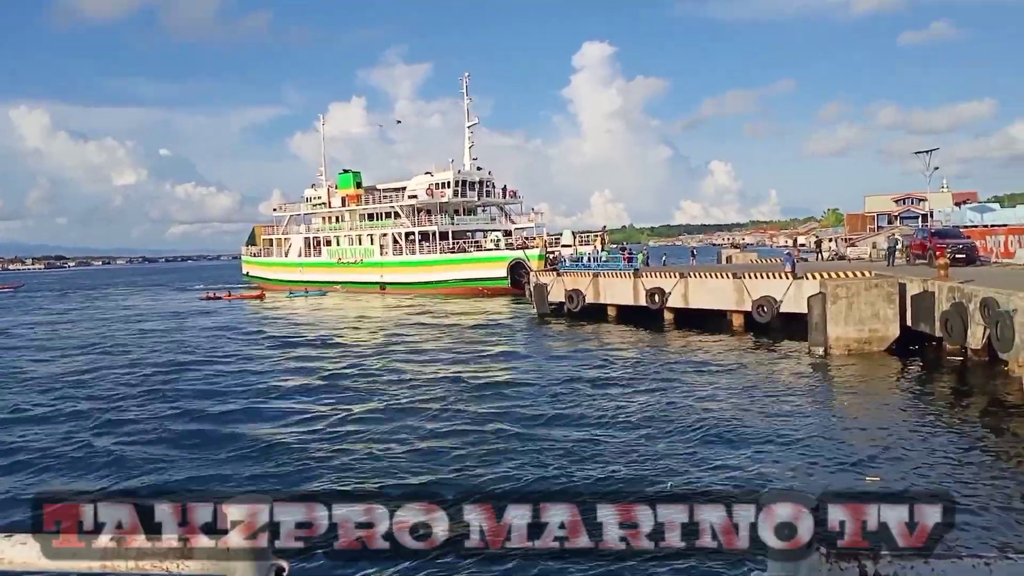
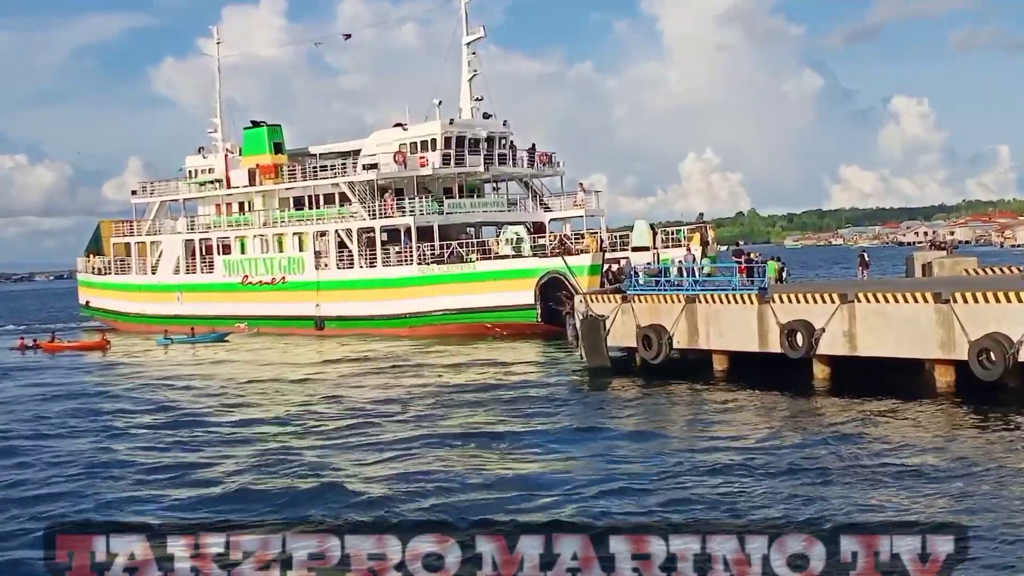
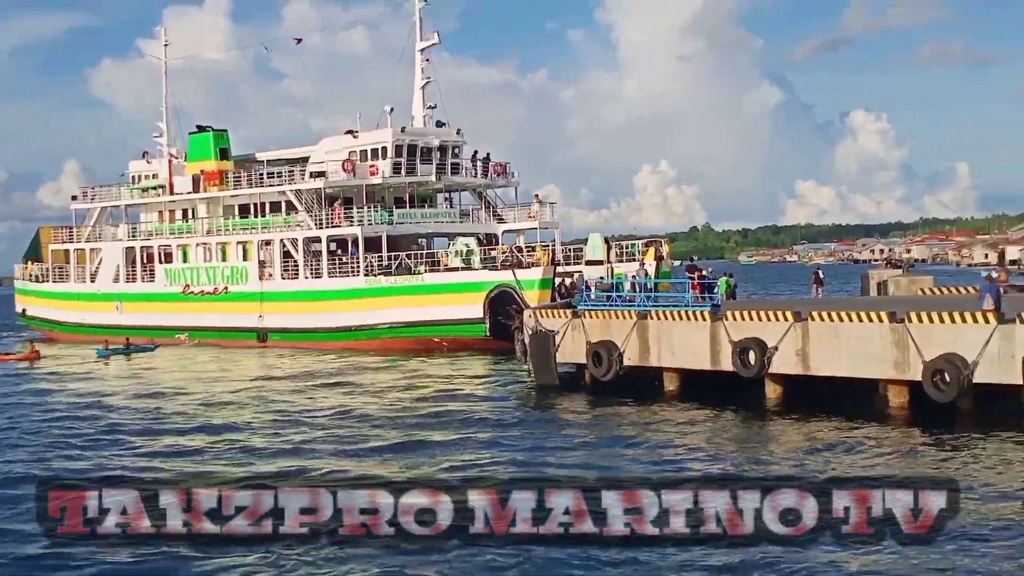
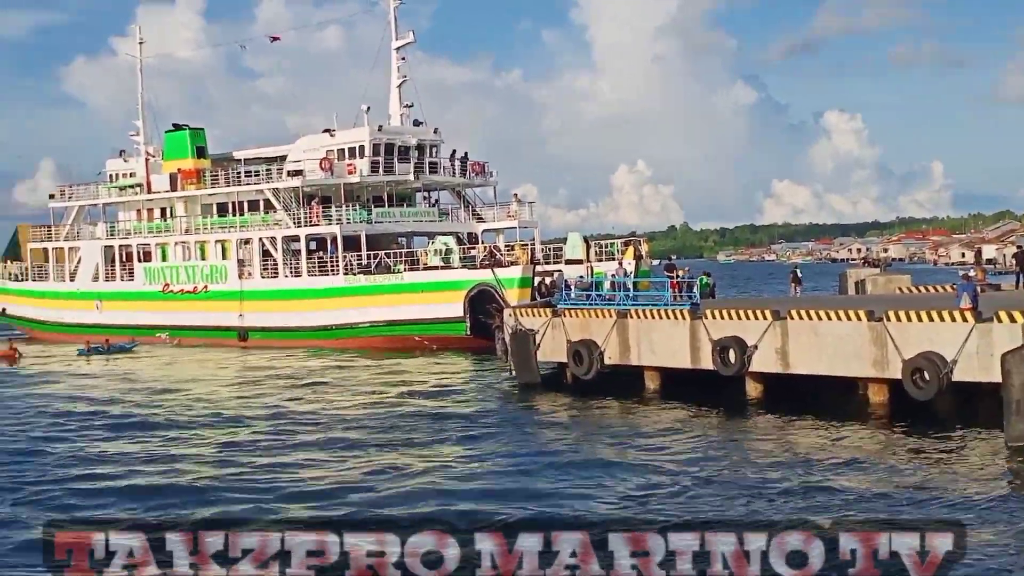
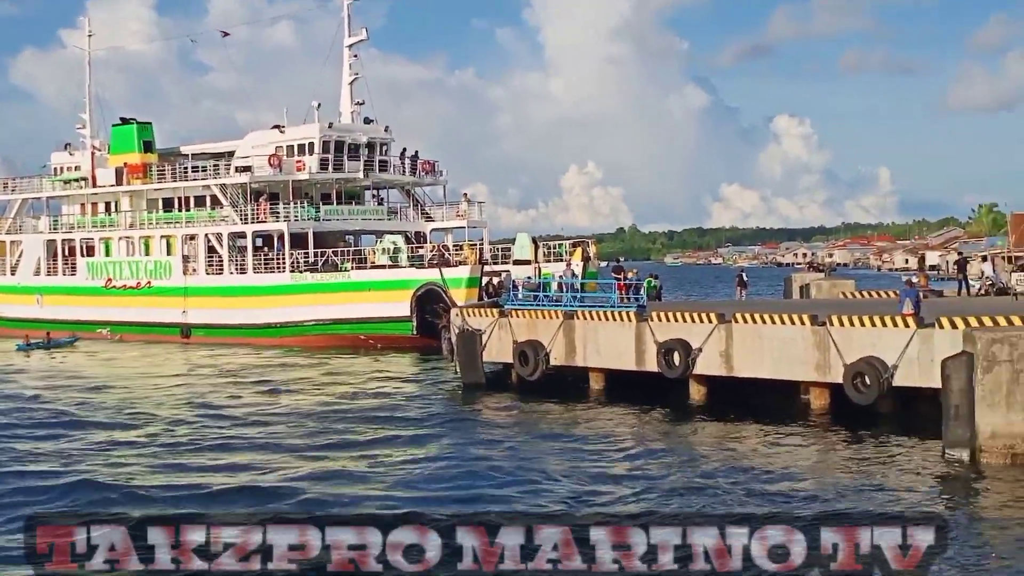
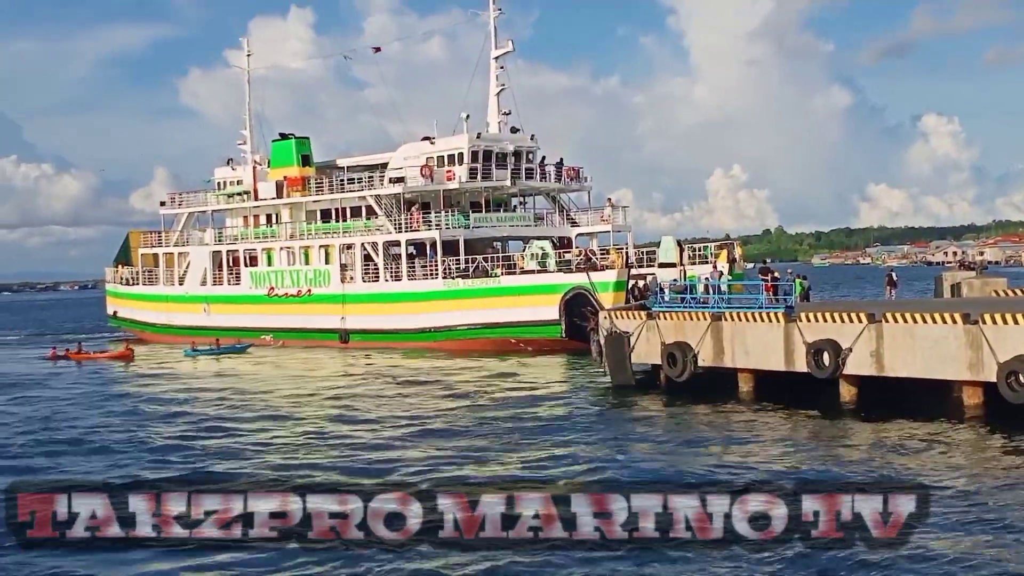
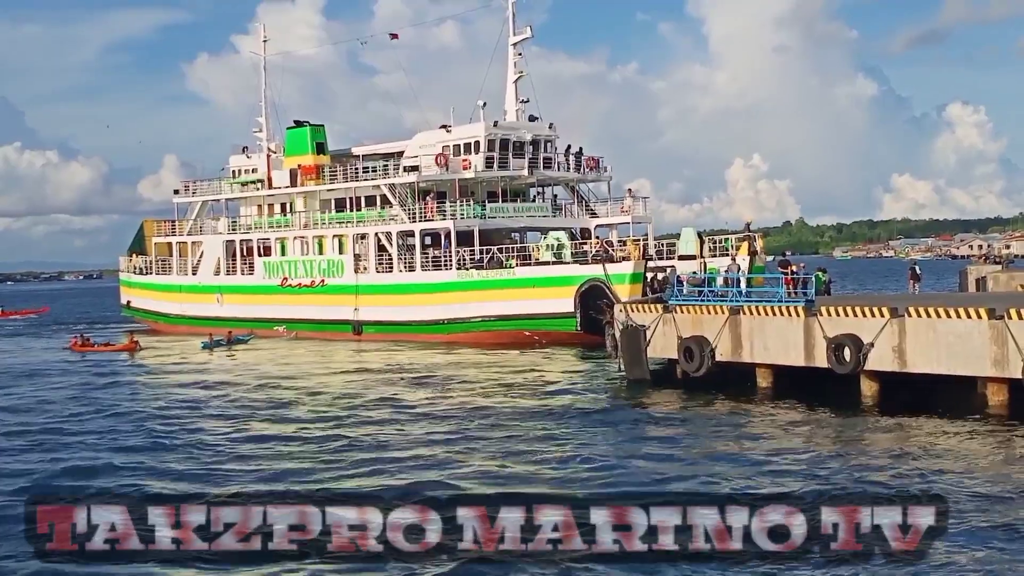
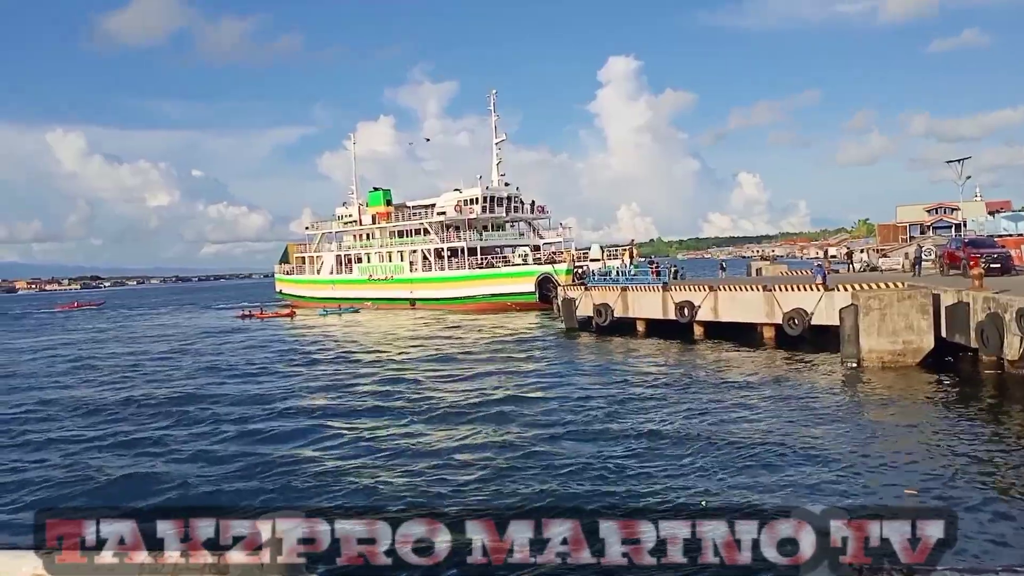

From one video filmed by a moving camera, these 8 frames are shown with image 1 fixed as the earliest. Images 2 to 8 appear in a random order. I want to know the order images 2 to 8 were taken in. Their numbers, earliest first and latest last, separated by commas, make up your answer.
8, 2, 6, 3, 5, 4, 7
